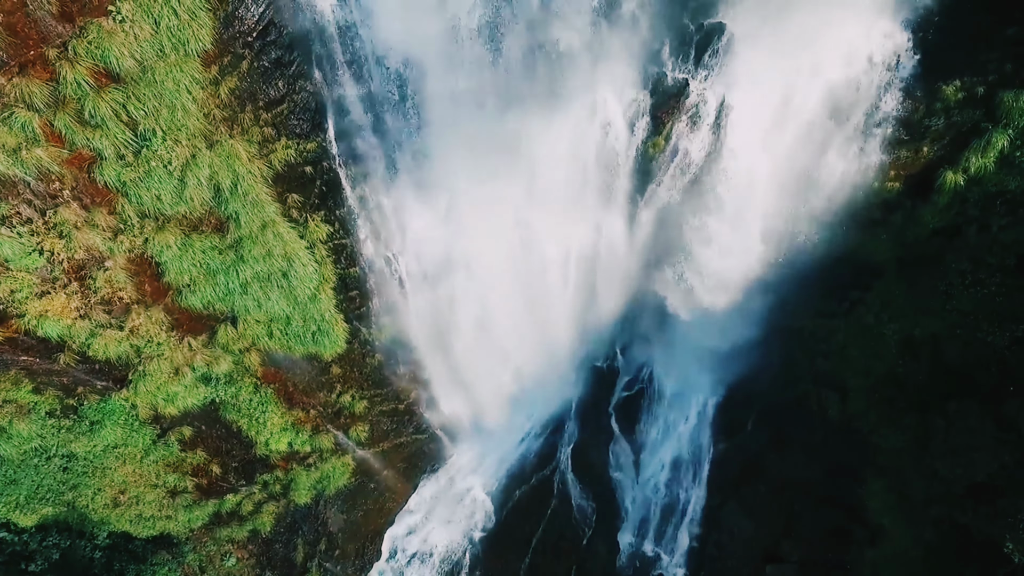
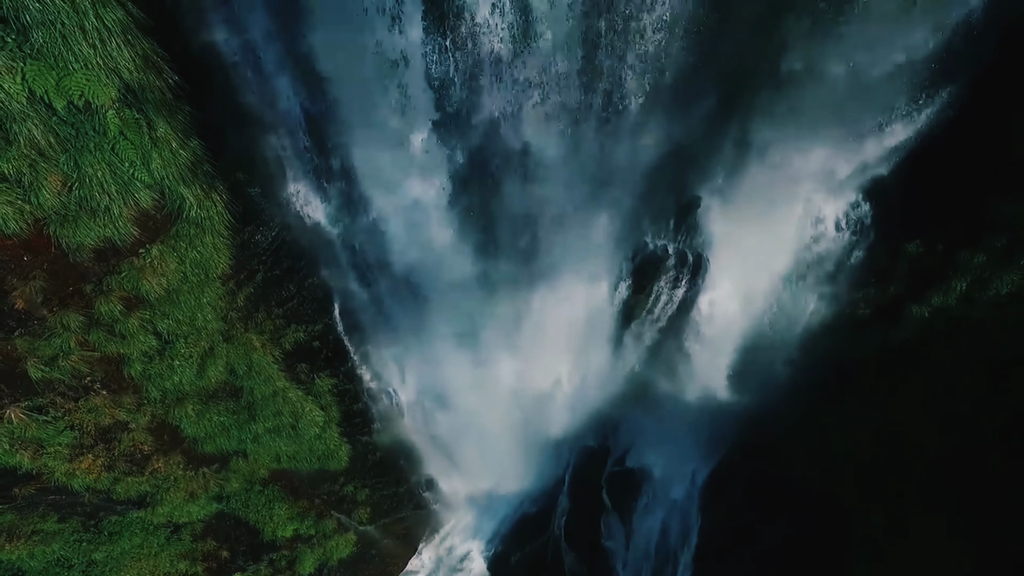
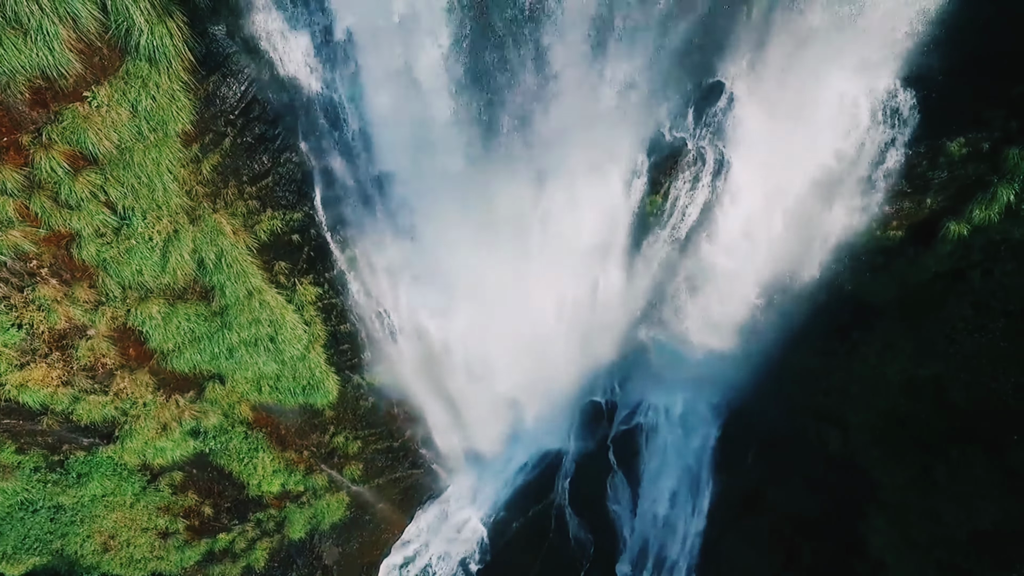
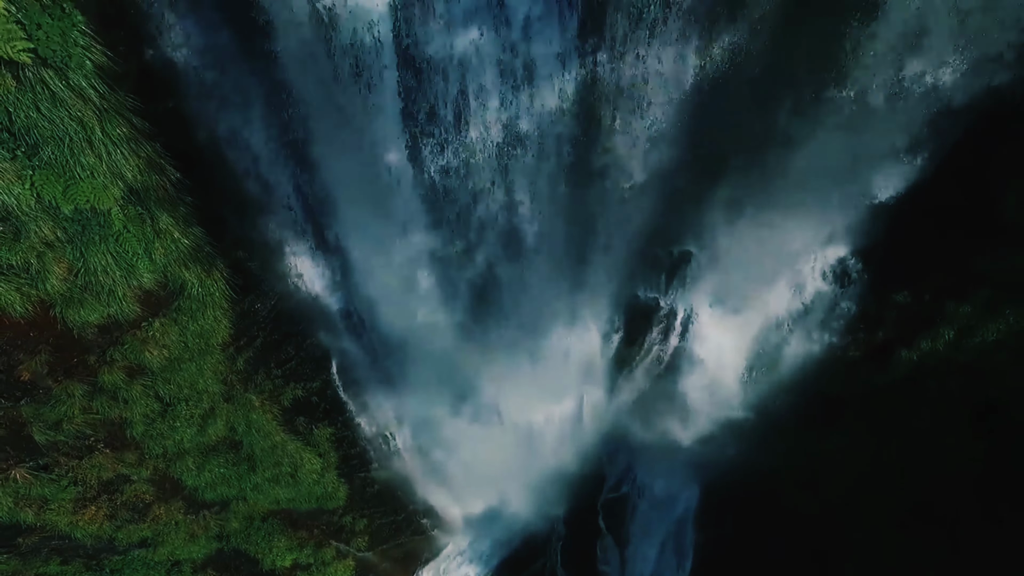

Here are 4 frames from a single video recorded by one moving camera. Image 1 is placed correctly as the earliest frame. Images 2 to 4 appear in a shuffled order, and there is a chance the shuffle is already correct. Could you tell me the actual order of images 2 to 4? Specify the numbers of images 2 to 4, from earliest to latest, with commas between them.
3, 2, 4
